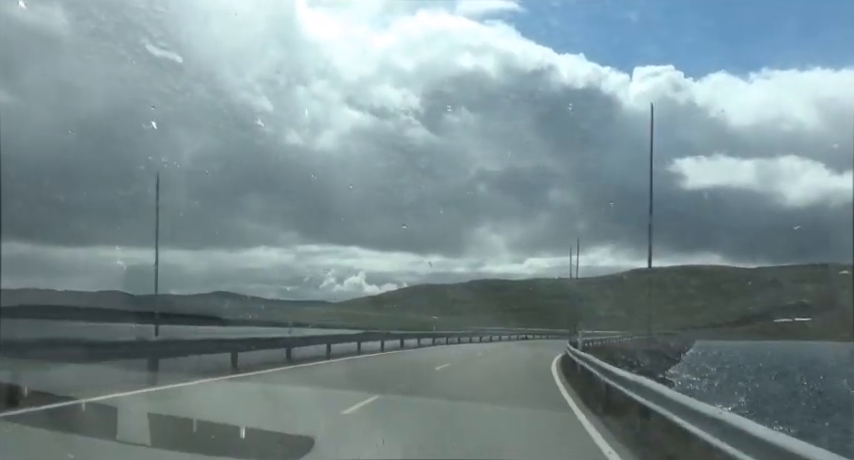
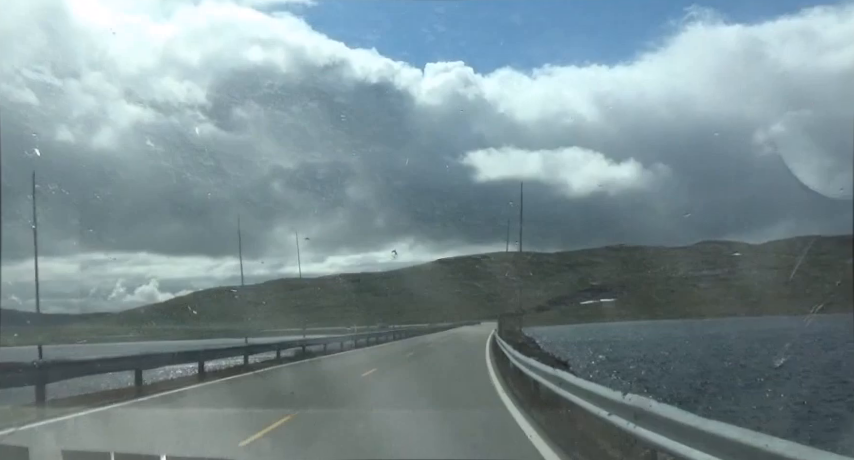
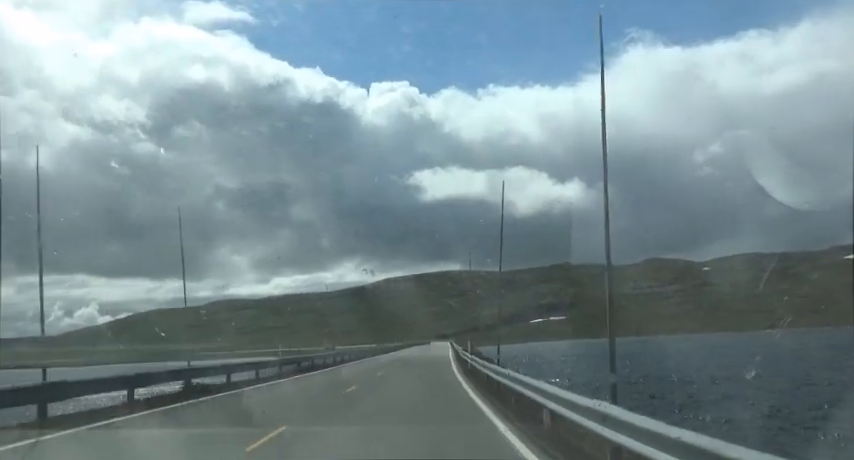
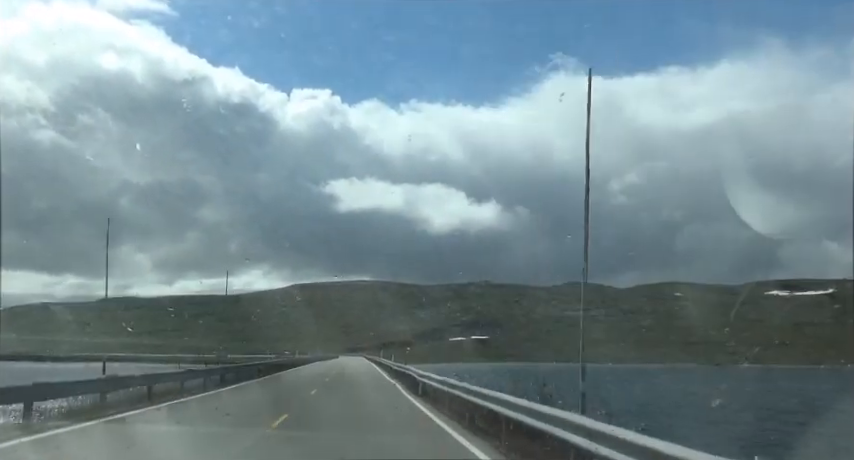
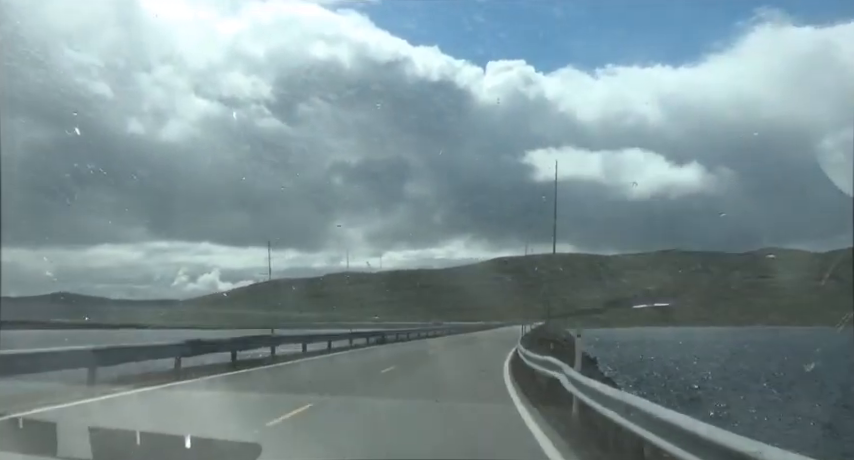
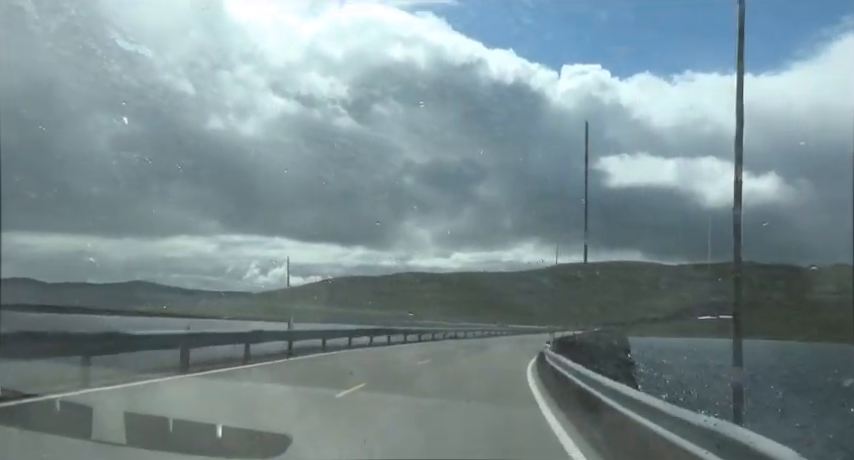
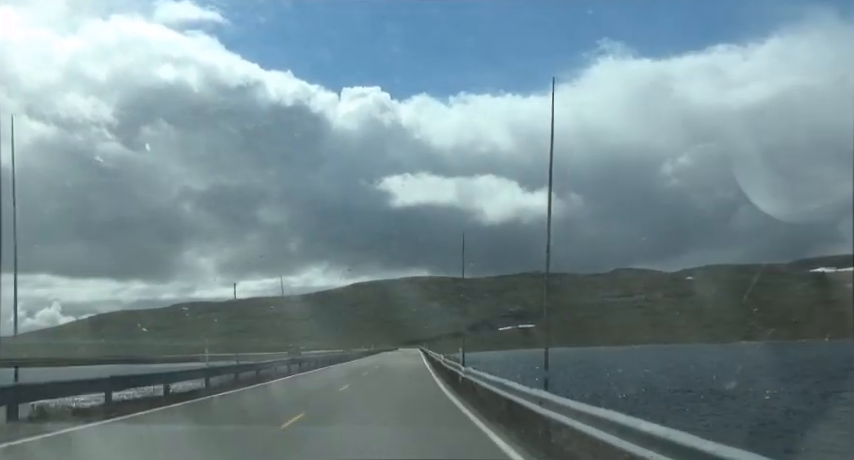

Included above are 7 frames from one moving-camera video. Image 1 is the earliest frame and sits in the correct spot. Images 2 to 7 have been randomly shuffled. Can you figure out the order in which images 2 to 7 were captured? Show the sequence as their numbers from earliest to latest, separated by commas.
6, 5, 2, 3, 7, 4
